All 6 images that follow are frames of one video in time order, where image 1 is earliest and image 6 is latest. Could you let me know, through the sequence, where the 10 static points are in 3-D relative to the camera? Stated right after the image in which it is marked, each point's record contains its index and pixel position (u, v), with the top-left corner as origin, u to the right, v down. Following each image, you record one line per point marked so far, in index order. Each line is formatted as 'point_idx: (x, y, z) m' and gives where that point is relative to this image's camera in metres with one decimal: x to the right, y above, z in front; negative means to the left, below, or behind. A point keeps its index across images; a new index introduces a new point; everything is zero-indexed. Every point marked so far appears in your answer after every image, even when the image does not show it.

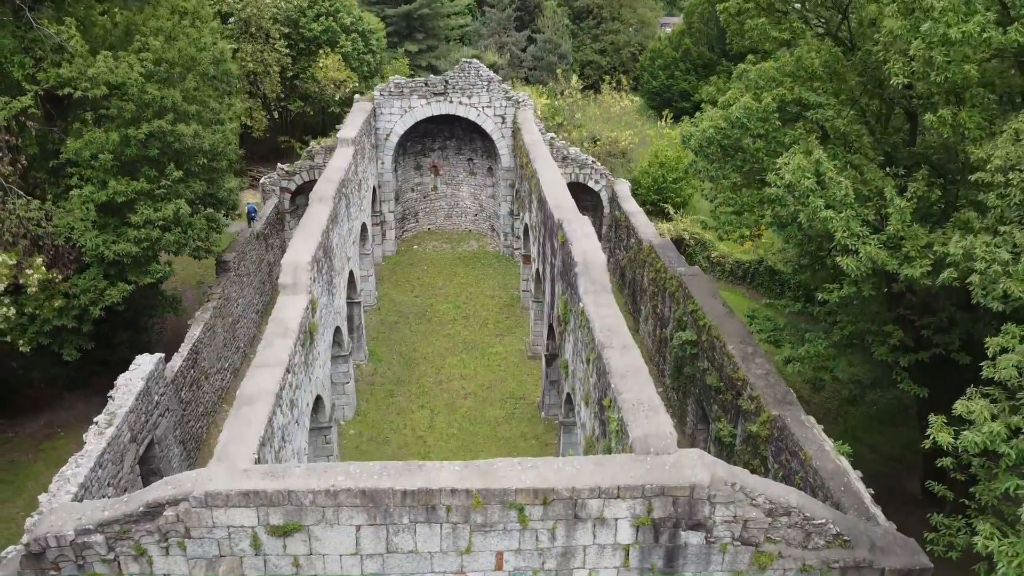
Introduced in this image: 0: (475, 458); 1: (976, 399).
0: (-0.8, -3.9, +16.6) m
1: (+4.1, -1.0, +6.4) m
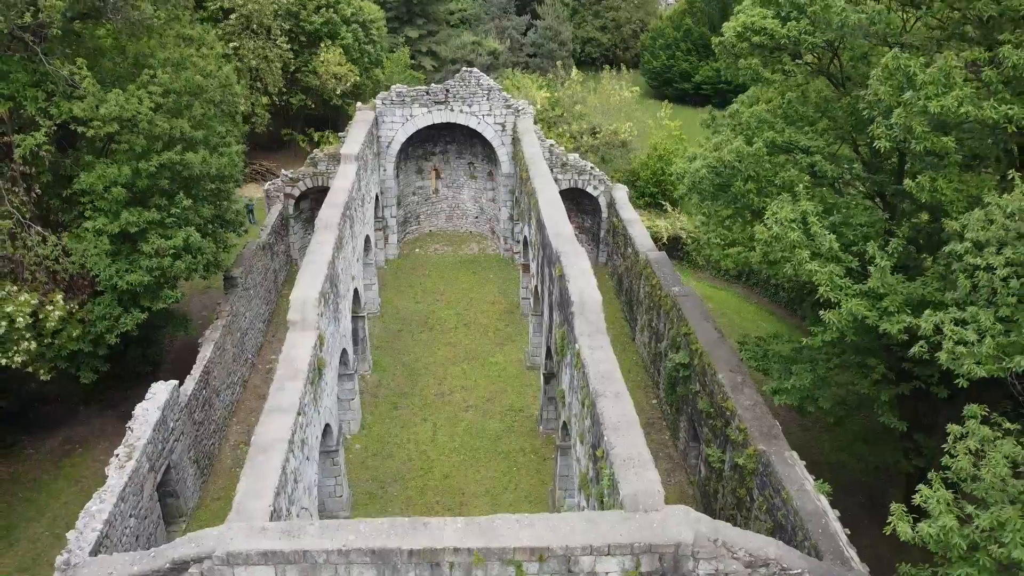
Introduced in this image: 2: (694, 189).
0: (-0.8, -4.4, +17.3) m
1: (+4.1, -2.0, +7.0) m
2: (+3.7, +1.9, +14.6) m
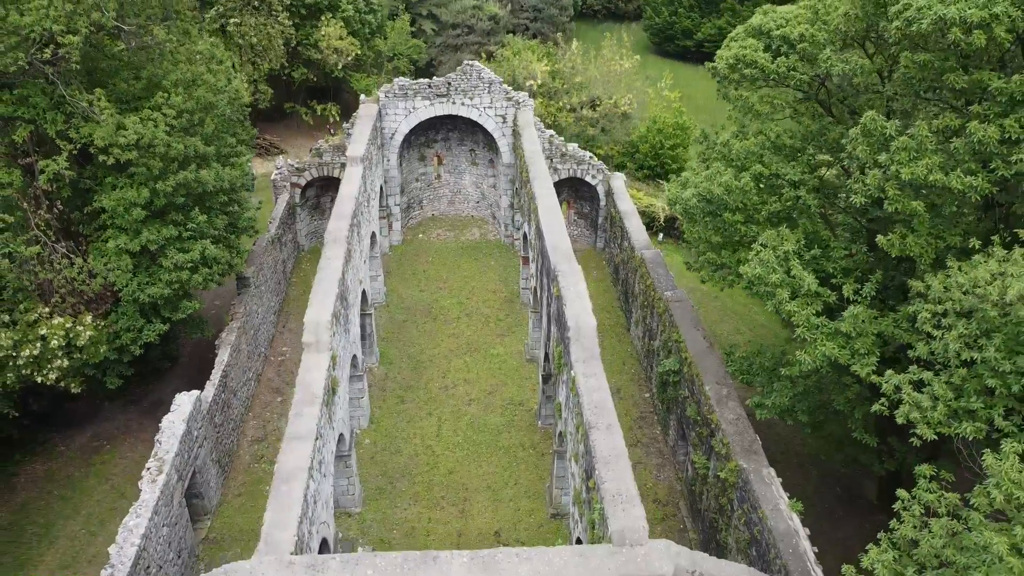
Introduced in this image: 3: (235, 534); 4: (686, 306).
0: (-0.8, -4.6, +18.5) m
1: (+4.1, -2.9, +8.0) m
2: (+3.7, +1.5, +15.3) m
3: (-6.2, -5.5, +16.1) m
4: (+4.5, -0.5, +18.7) m
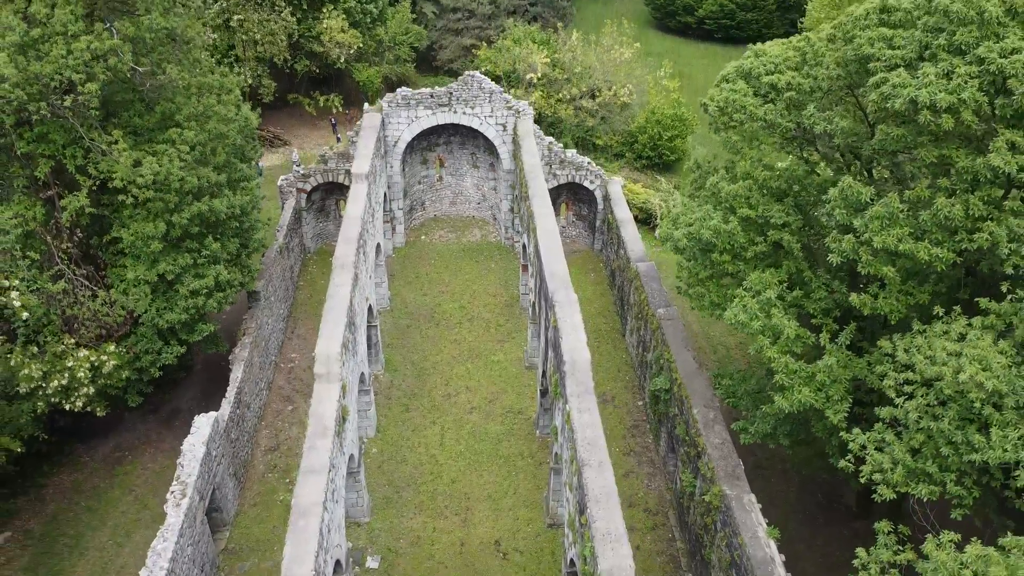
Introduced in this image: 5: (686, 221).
0: (-0.8, -5.1, +19.5) m
1: (+4.1, -4.0, +9.0) m
2: (+3.7, +0.8, +16.0) m
3: (-6.2, -6.1, +17.2) m
4: (+4.5, -1.0, +19.5) m
5: (+3.8, +1.4, +15.6) m
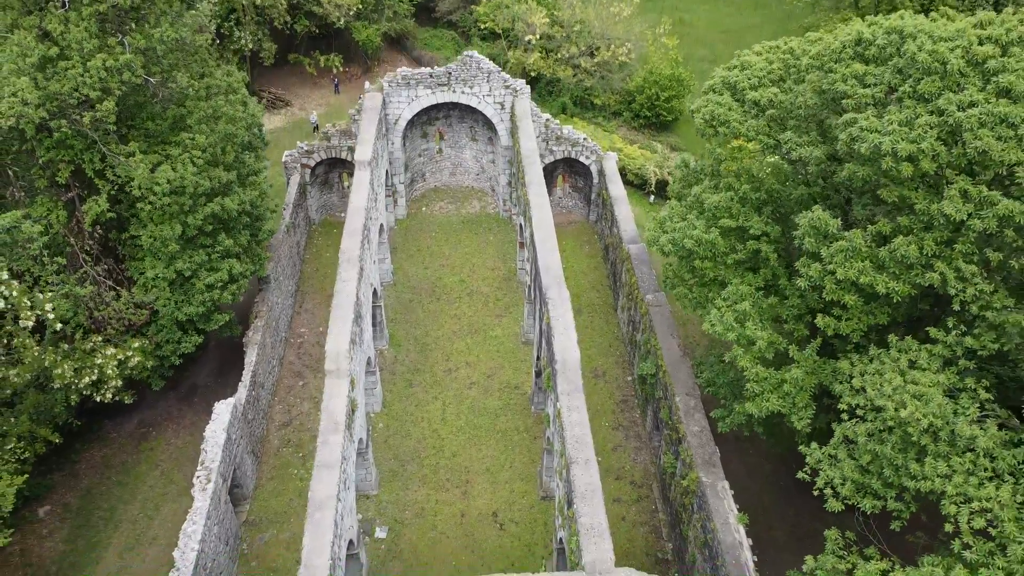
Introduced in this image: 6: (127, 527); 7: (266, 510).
0: (-0.9, -4.8, +21.1) m
1: (+4.0, -4.6, +10.5) m
2: (+3.6, +0.8, +17.0) m
3: (-6.3, -6.0, +18.9) m
4: (+4.4, -0.7, +20.7) m
5: (+3.7, +1.4, +16.6) m
6: (-9.8, -6.0, +18.3) m
7: (-6.5, -5.8, +19.0) m
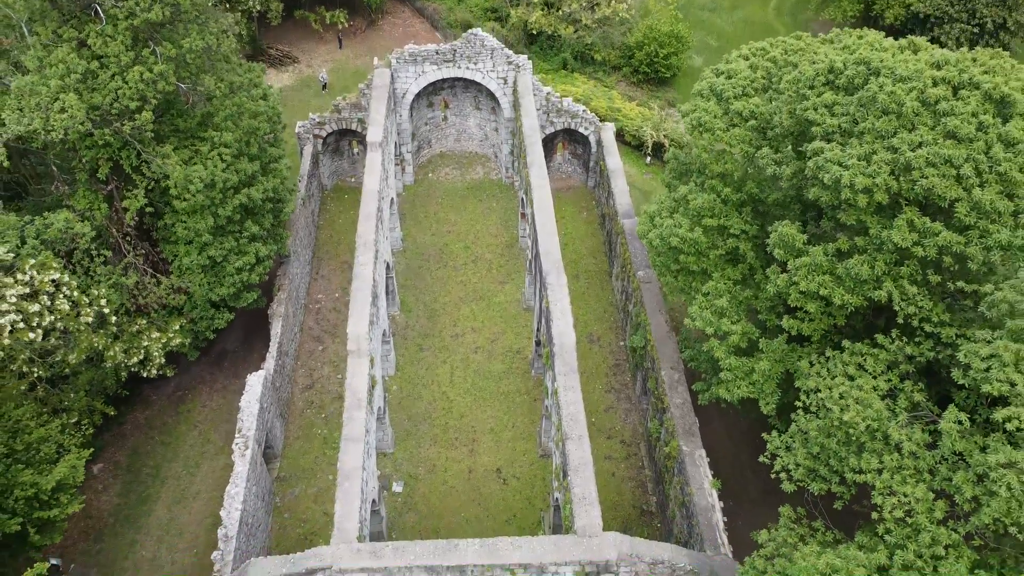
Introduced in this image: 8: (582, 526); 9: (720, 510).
0: (-0.9, -4.0, +23.2) m
1: (+4.0, -4.9, +12.7) m
2: (+3.7, +1.1, +18.7) m
3: (-6.2, -5.4, +21.2) m
4: (+4.5, 0.0, +22.4) m
5: (+3.8, +1.7, +18.1) m
6: (-9.7, -5.5, +20.6) m
7: (-6.4, -5.3, +21.3) m
8: (+1.4, -4.9, +14.9) m
9: (+4.9, -5.2, +16.8) m
